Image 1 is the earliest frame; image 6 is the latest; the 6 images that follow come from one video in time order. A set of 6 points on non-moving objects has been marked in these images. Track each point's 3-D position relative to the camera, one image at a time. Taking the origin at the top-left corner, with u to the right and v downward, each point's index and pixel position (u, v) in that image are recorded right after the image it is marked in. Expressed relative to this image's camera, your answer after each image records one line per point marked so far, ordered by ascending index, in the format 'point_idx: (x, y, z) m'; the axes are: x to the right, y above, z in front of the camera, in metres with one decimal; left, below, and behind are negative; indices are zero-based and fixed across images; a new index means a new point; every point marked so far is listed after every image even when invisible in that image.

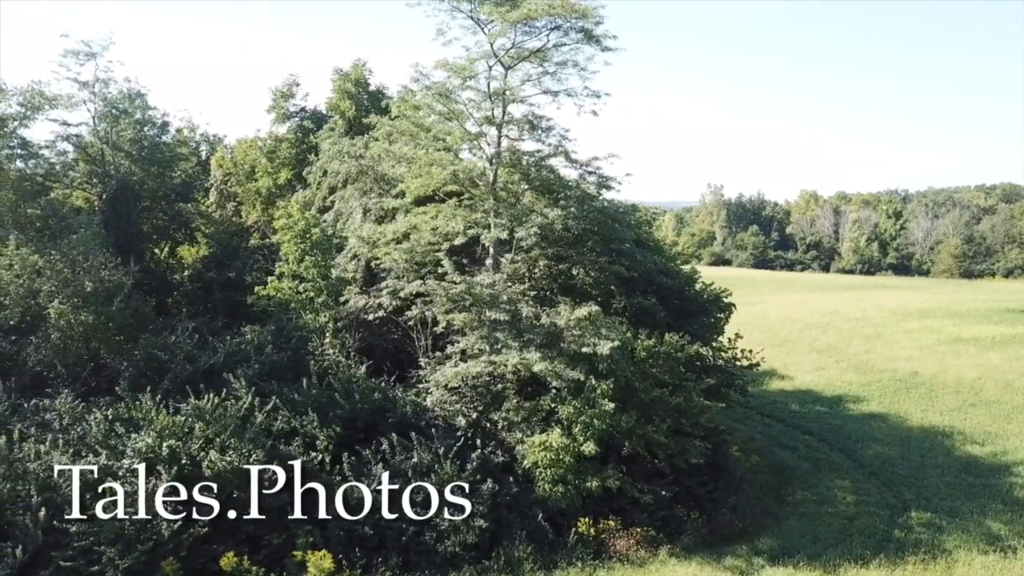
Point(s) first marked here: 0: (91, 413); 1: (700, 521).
0: (-6.2, -1.9, +12.6) m
1: (+3.0, -3.7, +13.4) m
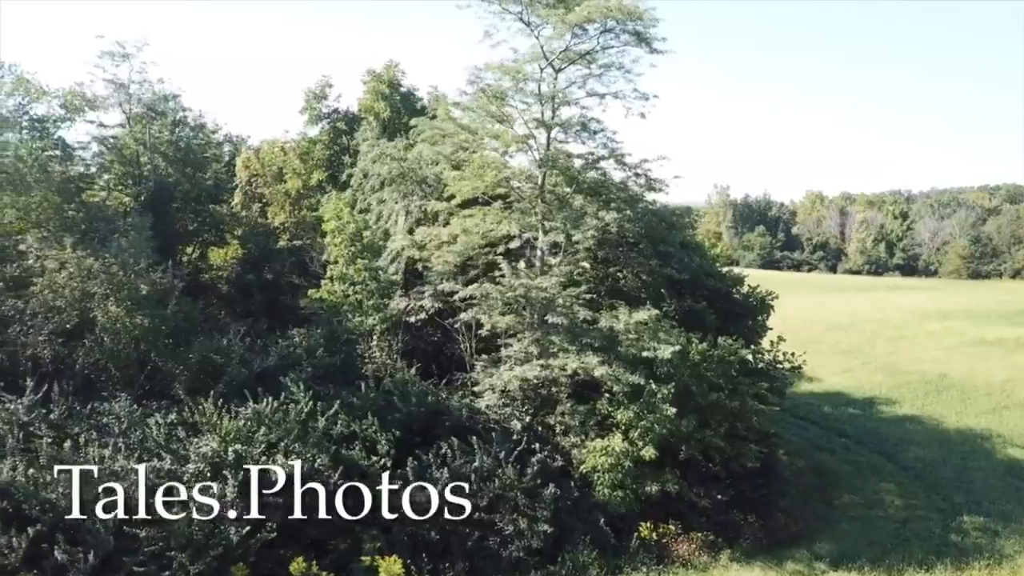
0: (-5.3, -1.9, +12.5) m
1: (+3.9, -3.8, +13.4) m
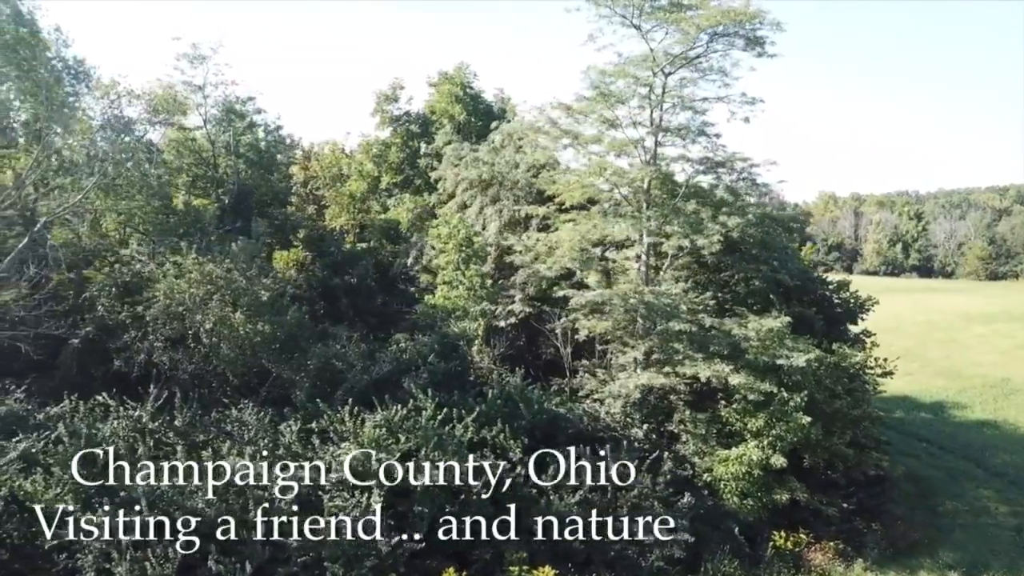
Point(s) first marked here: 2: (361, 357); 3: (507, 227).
0: (-3.4, -2.0, +12.4) m
1: (+5.8, -3.9, +13.3) m
2: (-2.5, -1.2, +14.0) m
3: (-0.1, +1.3, +17.8) m
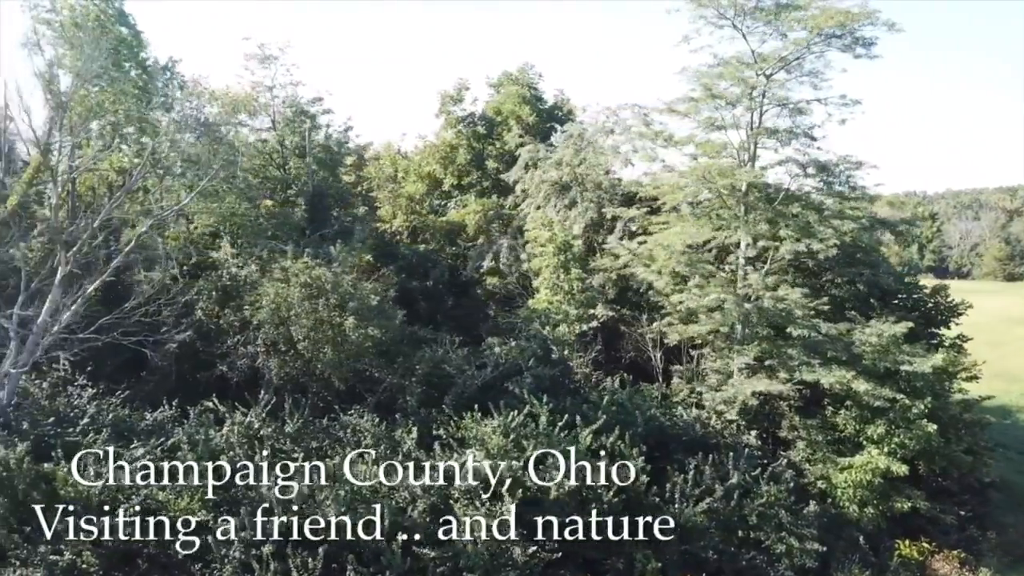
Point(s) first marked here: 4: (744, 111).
0: (-1.7, -2.1, +12.2) m
1: (+7.5, -4.0, +13.1) m
2: (-0.8, -1.2, +13.8) m
3: (+1.6, +1.2, +17.6) m
4: (+4.1, +3.2, +15.1) m
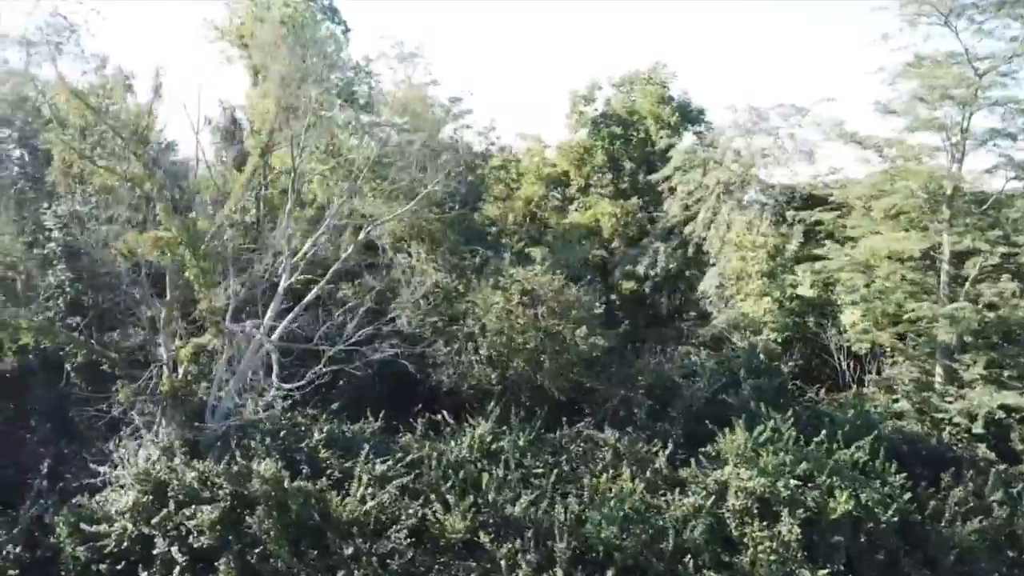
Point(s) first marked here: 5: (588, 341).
0: (+1.8, -2.2, +11.7) m
1: (+11.0, -4.1, +12.6) m
2: (+2.7, -1.3, +13.3) m
3: (+5.1, +1.1, +17.1) m
4: (+7.6, +3.1, +14.6) m
5: (+1.0, -0.8, +12.6) m
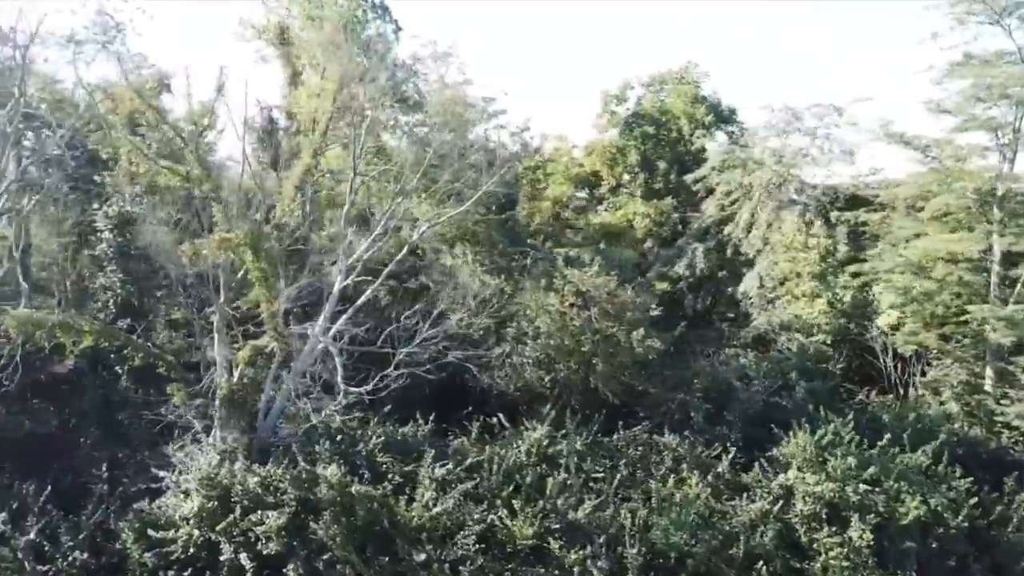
0: (+2.6, -2.2, +11.6) m
1: (+11.8, -4.1, +12.4) m
2: (+3.5, -1.4, +13.2) m
3: (+5.9, +1.1, +17.0) m
4: (+8.4, +3.0, +14.5) m
5: (+1.8, -0.8, +12.5) m
